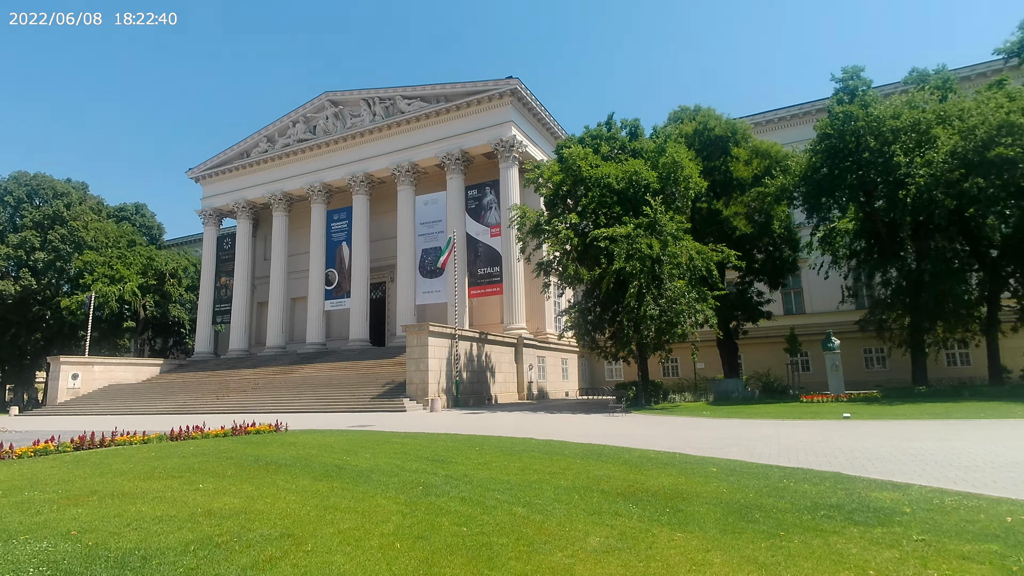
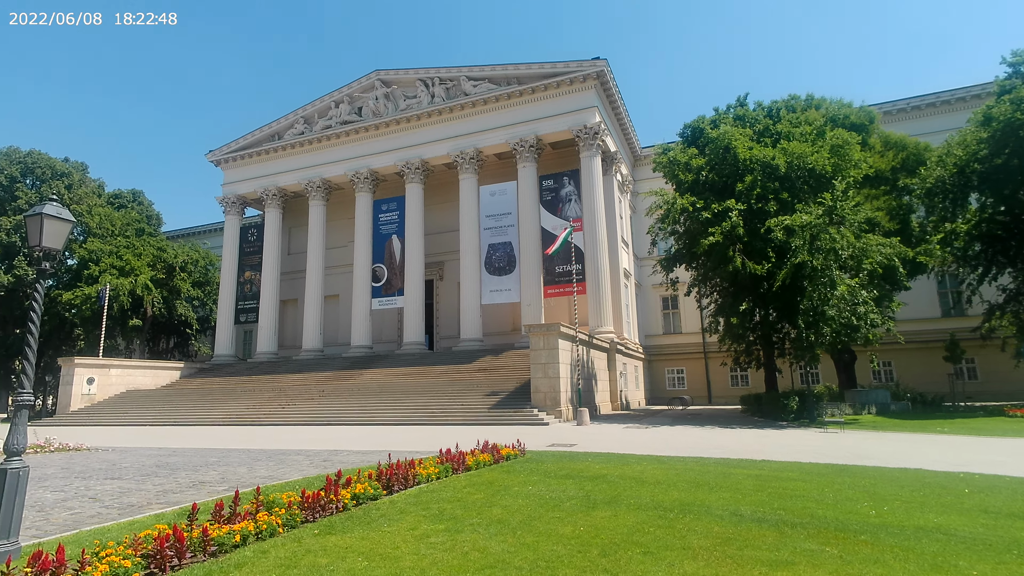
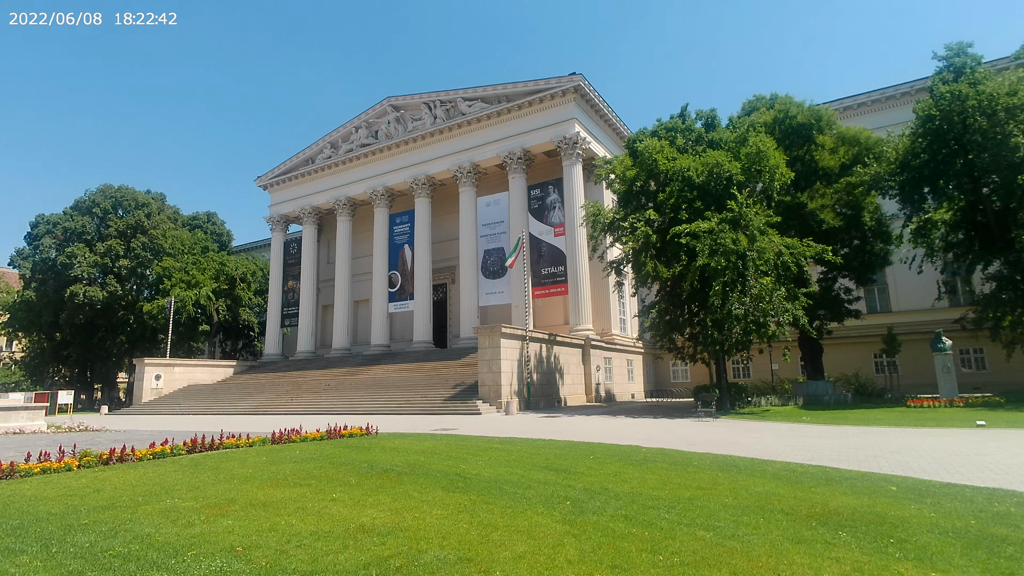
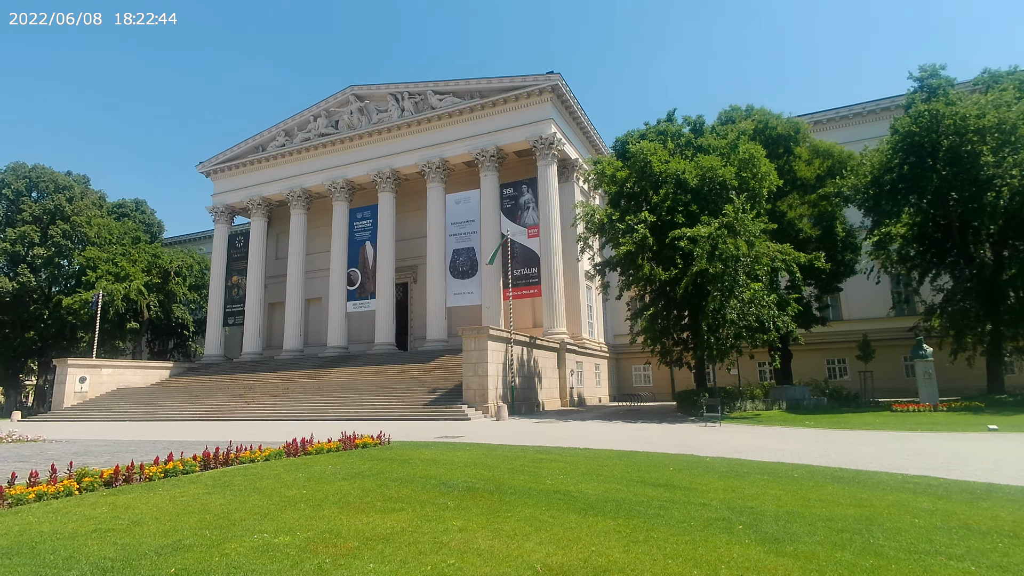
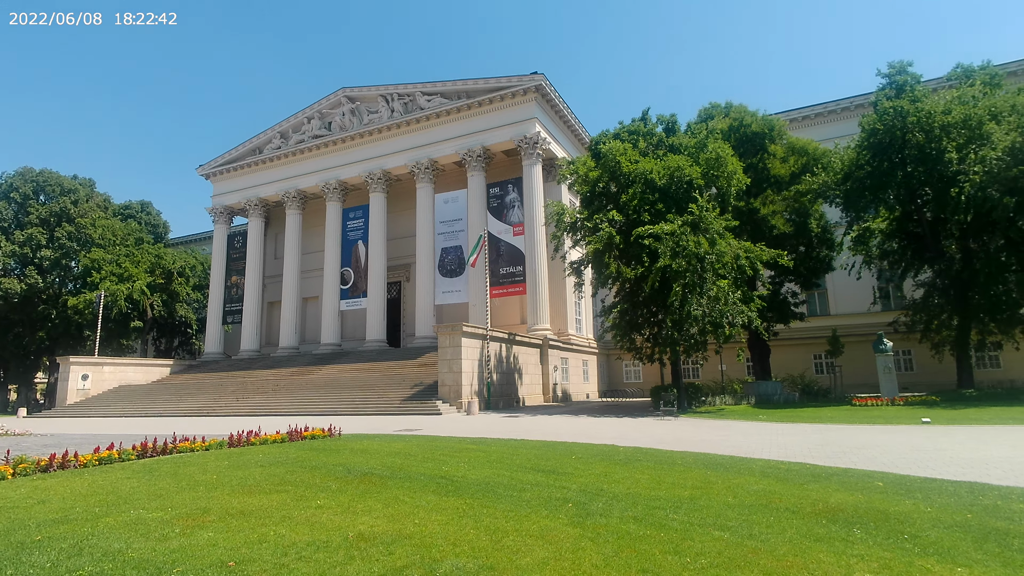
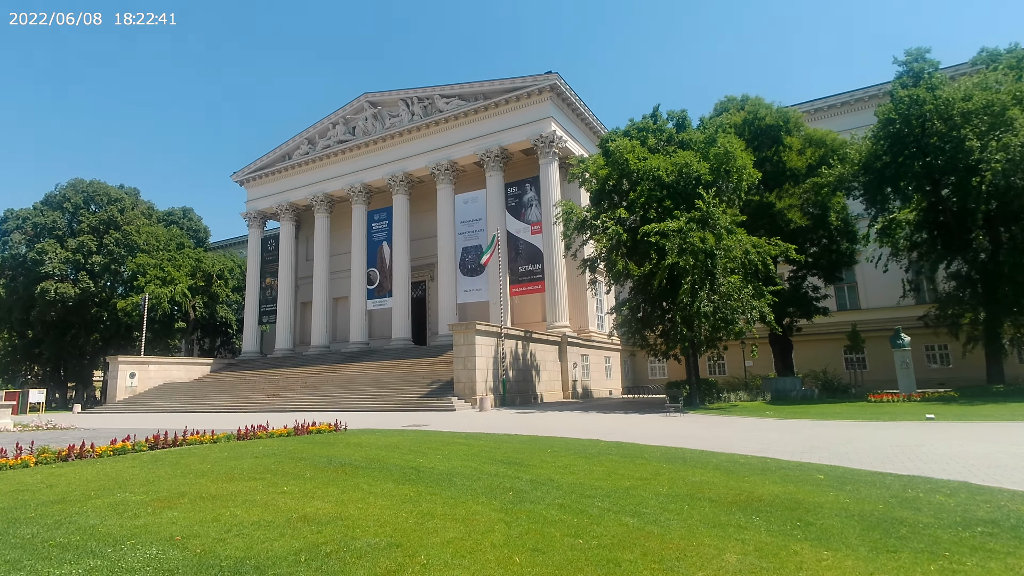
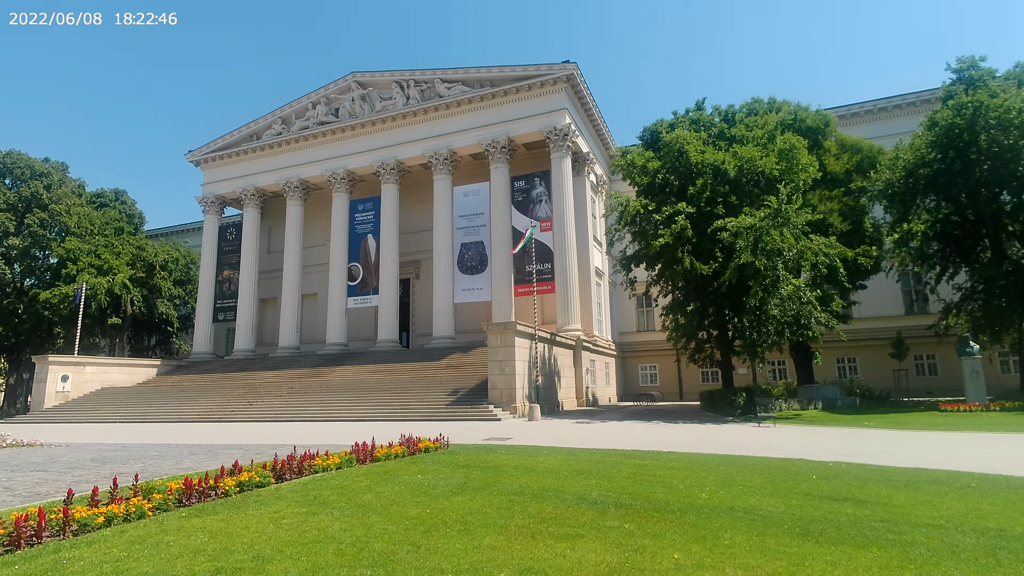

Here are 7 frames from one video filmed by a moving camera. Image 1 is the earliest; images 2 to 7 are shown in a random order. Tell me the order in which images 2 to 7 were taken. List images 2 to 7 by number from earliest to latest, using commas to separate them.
6, 3, 5, 4, 7, 2
